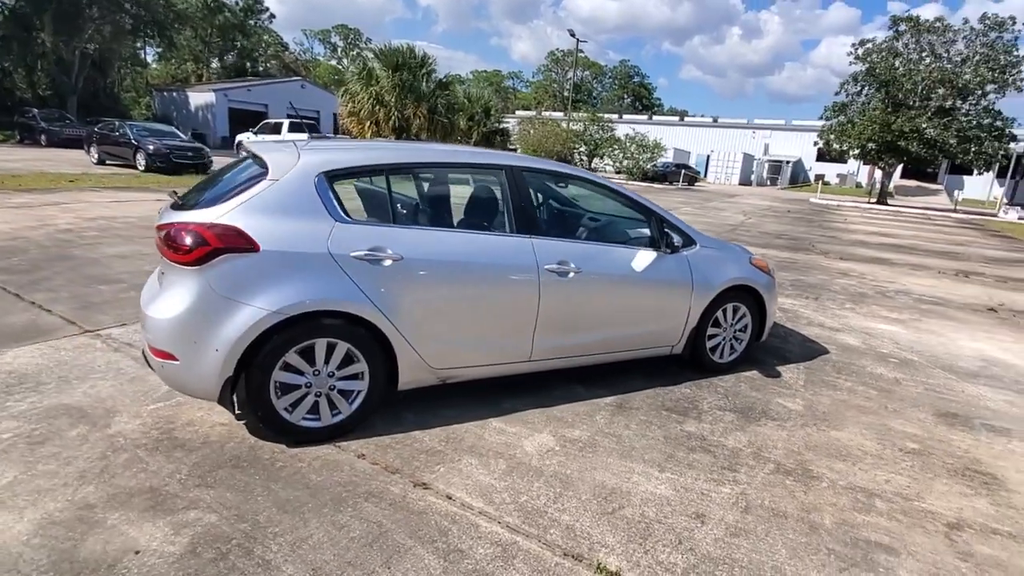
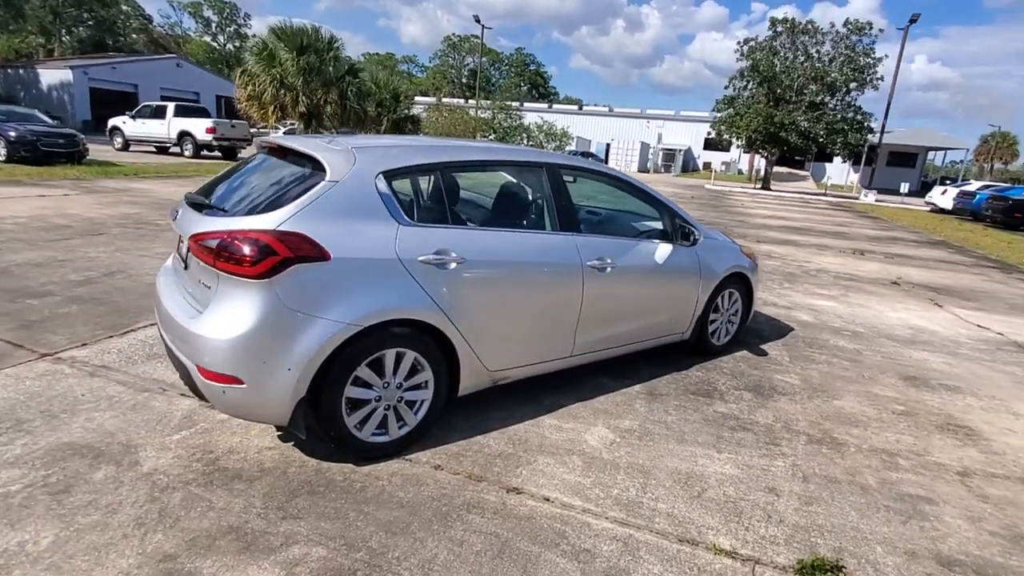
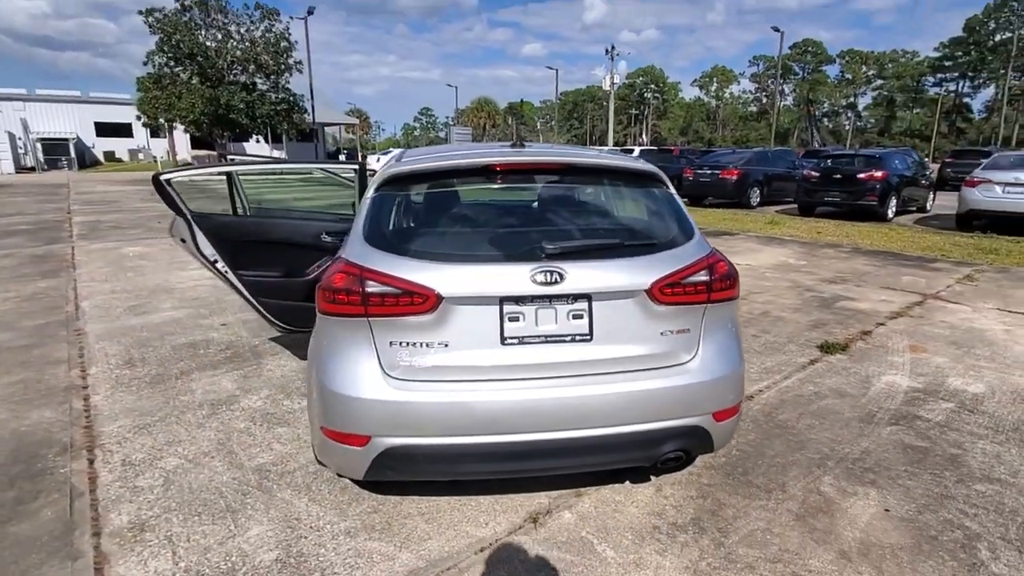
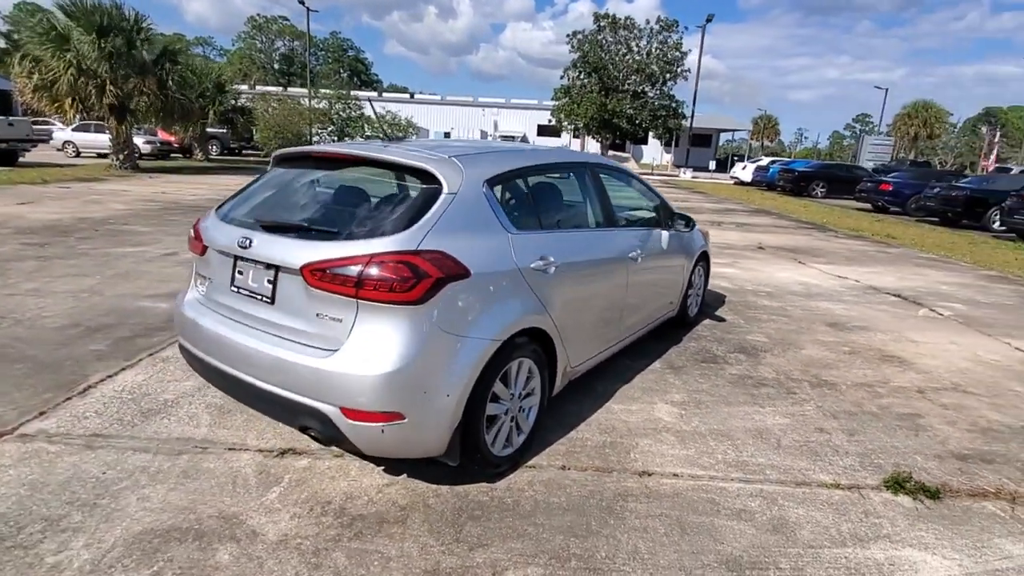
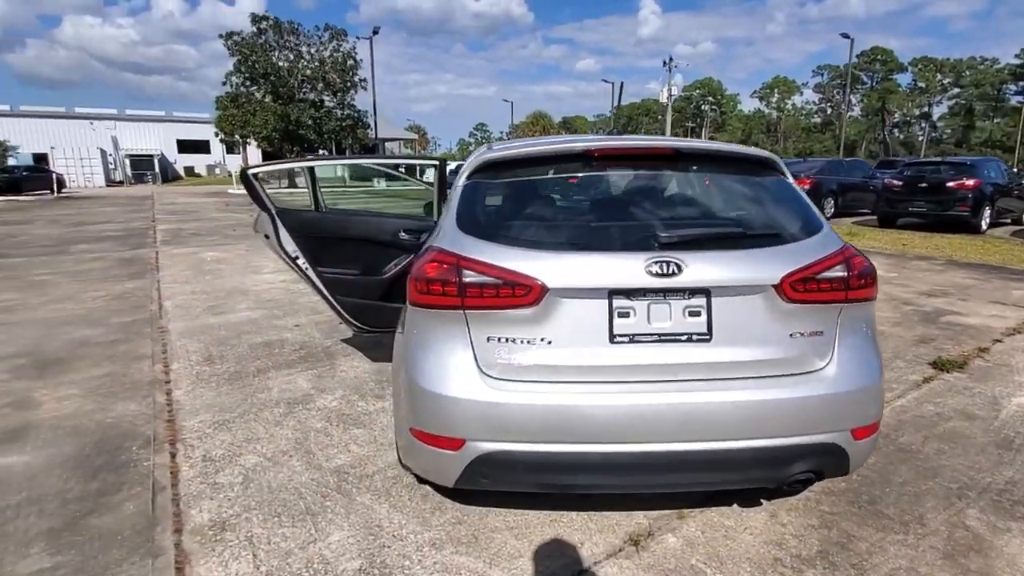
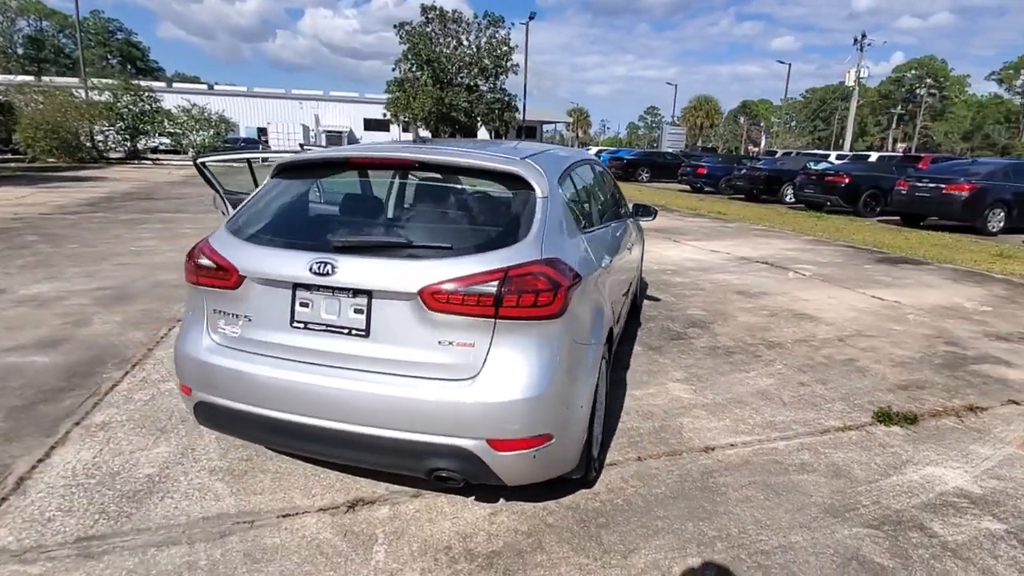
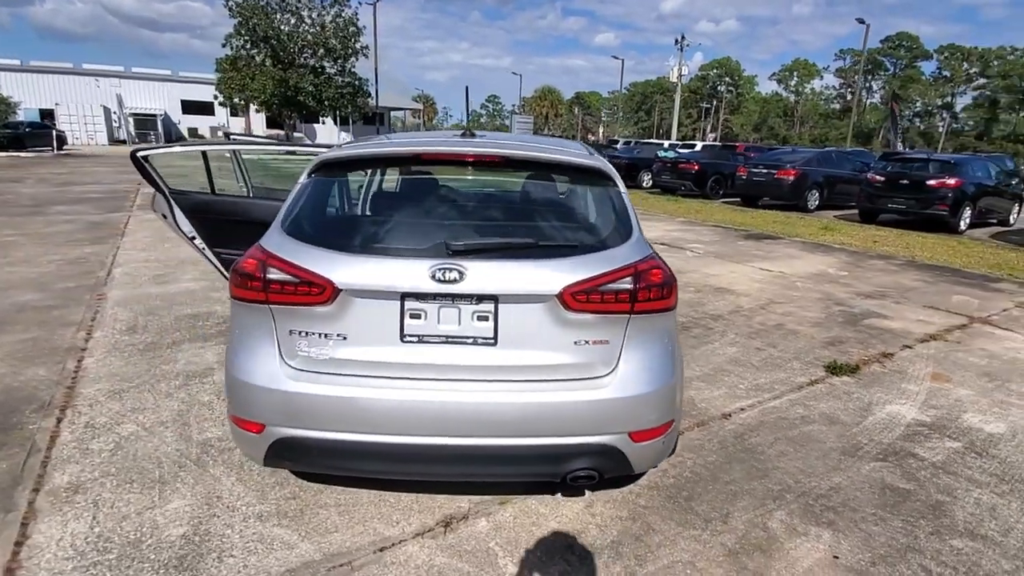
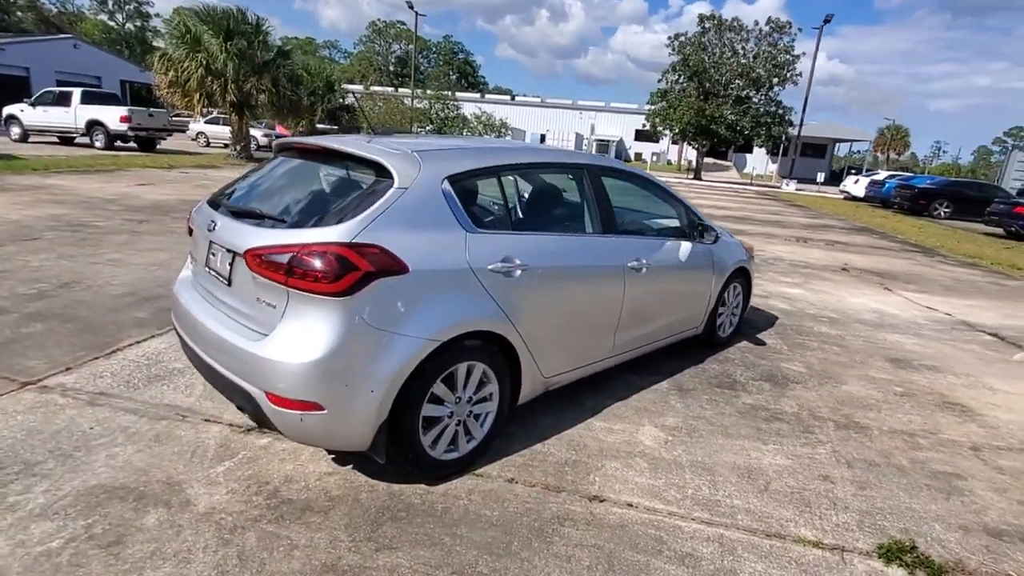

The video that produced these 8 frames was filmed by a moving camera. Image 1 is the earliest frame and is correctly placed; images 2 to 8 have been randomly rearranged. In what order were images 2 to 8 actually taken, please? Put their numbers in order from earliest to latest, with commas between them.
2, 8, 4, 6, 7, 3, 5
